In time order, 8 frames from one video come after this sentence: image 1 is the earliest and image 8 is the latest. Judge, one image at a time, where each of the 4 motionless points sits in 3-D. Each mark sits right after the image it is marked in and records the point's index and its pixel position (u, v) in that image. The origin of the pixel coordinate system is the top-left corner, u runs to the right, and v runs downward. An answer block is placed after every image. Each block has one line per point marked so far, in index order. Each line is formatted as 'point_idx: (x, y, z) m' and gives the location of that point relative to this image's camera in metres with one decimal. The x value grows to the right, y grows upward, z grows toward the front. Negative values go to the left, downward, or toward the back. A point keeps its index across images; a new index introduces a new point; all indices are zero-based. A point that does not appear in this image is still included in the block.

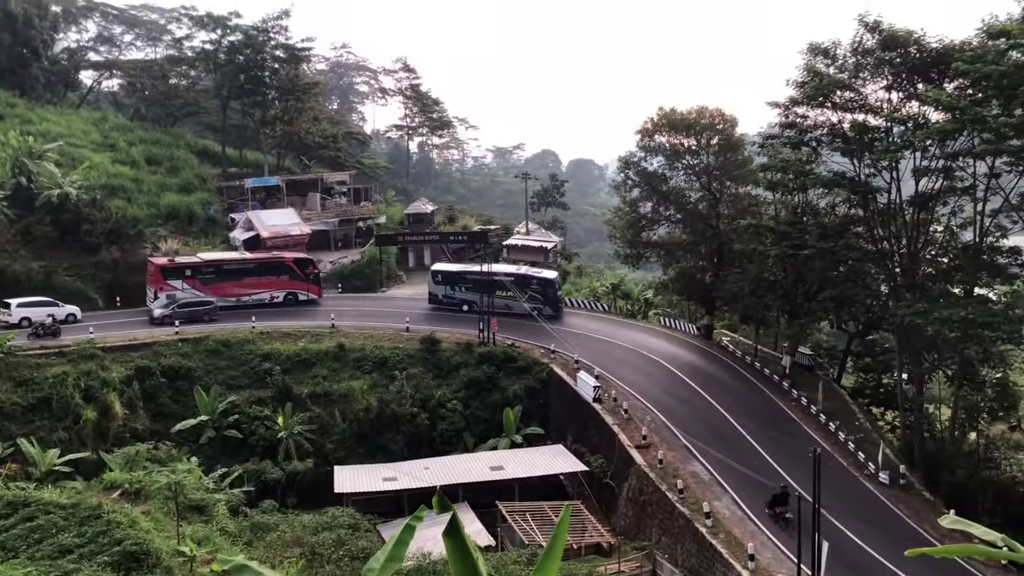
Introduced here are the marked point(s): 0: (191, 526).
0: (-8.2, -6.5, +18.1) m
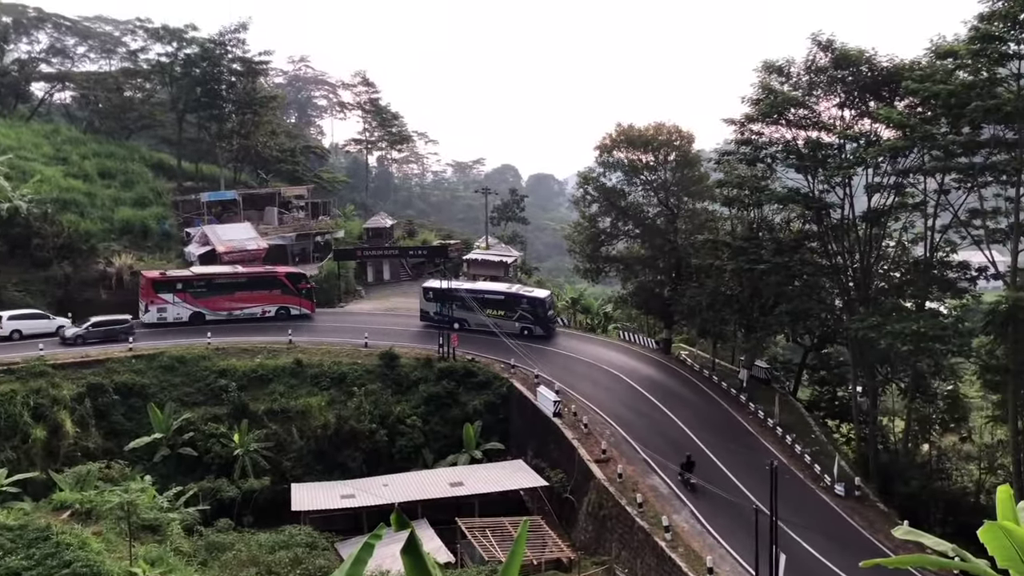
0: (-9.4, -7.0, +17.8) m
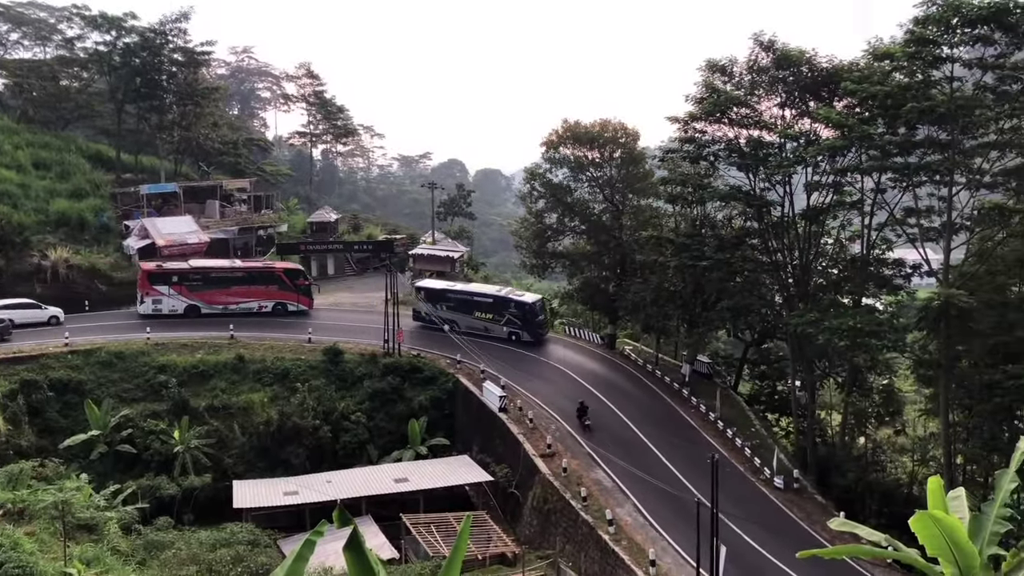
0: (-11.0, -6.8, +17.4) m
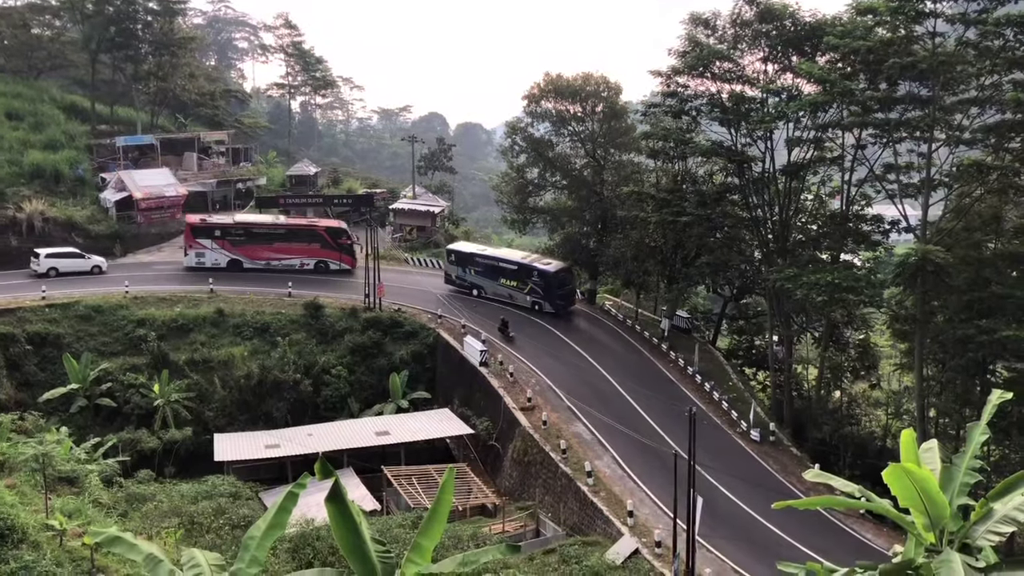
0: (-11.6, -5.4, +17.4) m
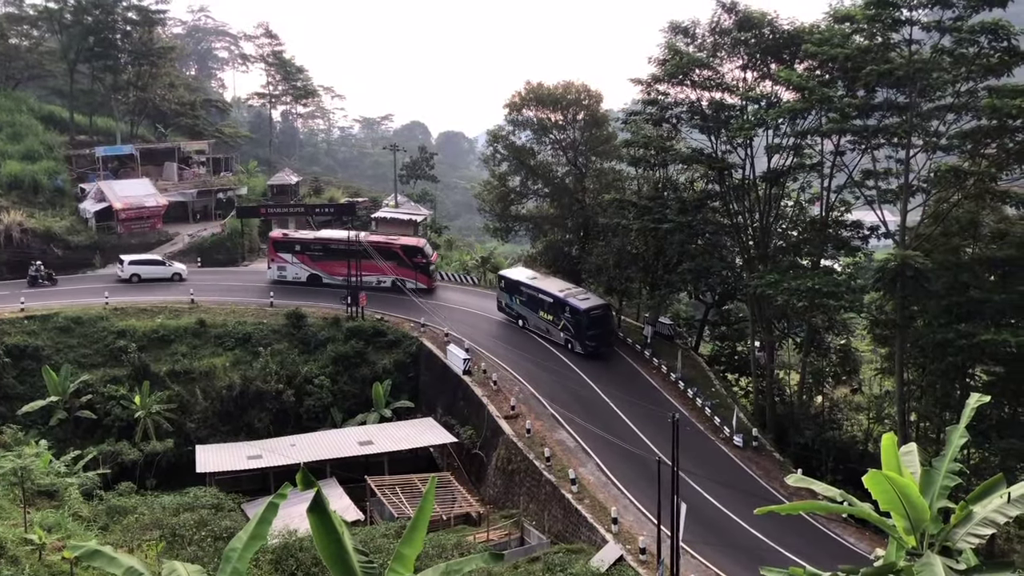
0: (-12.1, -5.7, +17.3) m
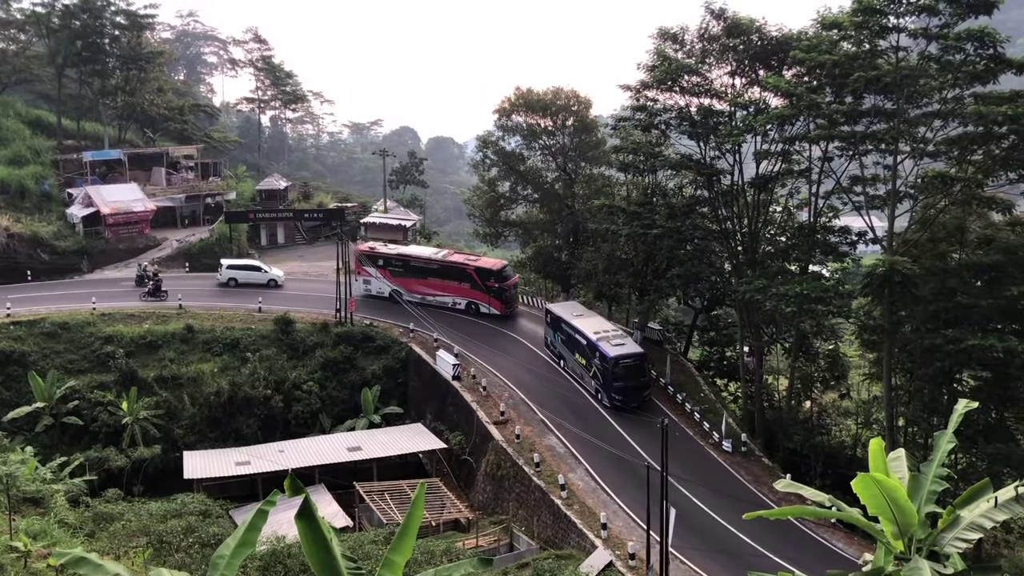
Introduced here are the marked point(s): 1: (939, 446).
0: (-12.4, -5.9, +17.1) m
1: (+6.3, -2.4, +10.1) m
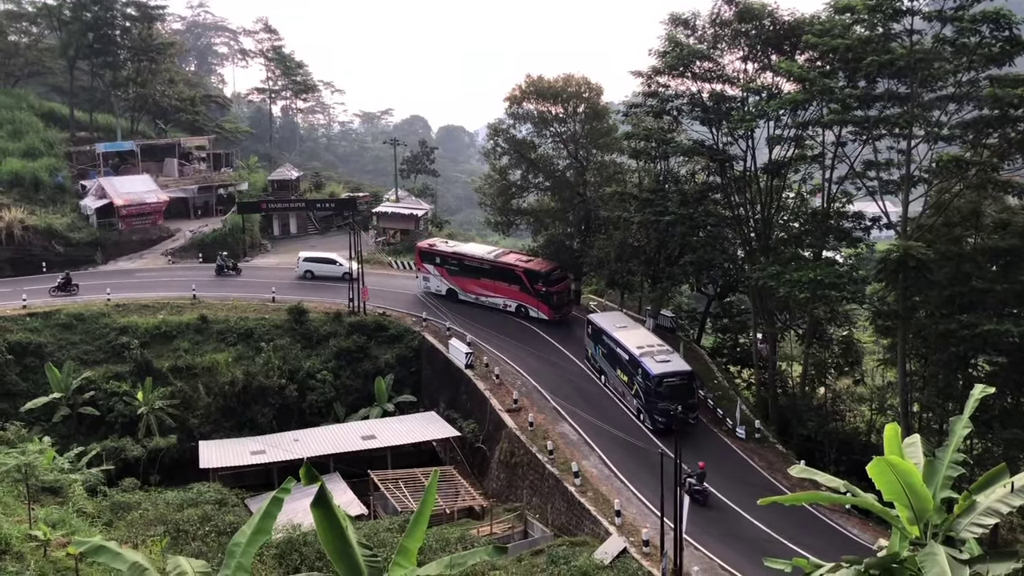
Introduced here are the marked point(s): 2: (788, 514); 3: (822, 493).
0: (-12.0, -5.6, +17.3) m
1: (+6.6, -2.1, +10.0) m
2: (+8.0, -6.5, +19.5) m
3: (+4.1, -2.7, +9.0) m
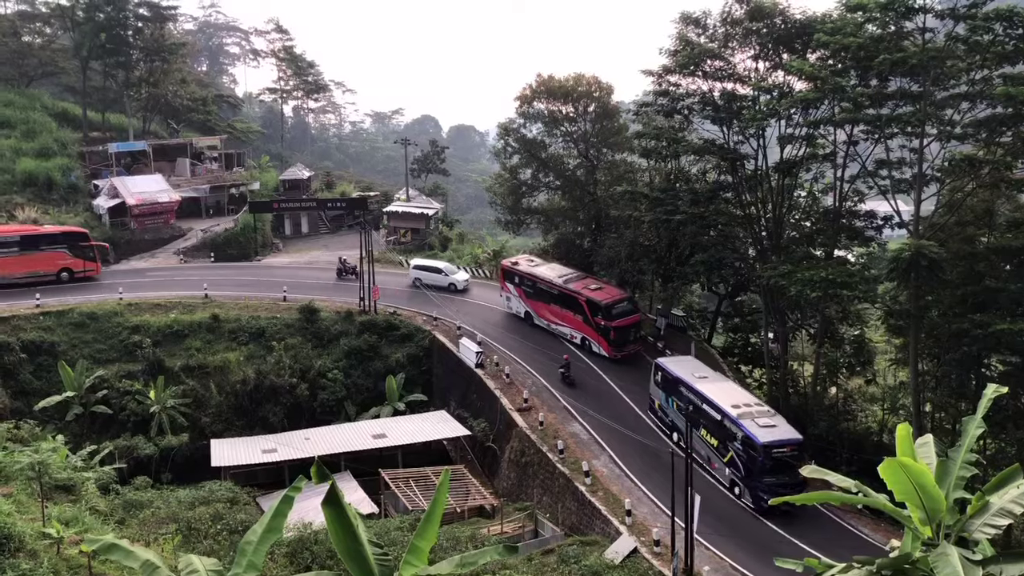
0: (-11.7, -5.6, +17.4) m
1: (+6.8, -2.1, +10.0) m
2: (+8.3, -6.5, +19.4) m
3: (+4.4, -2.7, +9.0) m
